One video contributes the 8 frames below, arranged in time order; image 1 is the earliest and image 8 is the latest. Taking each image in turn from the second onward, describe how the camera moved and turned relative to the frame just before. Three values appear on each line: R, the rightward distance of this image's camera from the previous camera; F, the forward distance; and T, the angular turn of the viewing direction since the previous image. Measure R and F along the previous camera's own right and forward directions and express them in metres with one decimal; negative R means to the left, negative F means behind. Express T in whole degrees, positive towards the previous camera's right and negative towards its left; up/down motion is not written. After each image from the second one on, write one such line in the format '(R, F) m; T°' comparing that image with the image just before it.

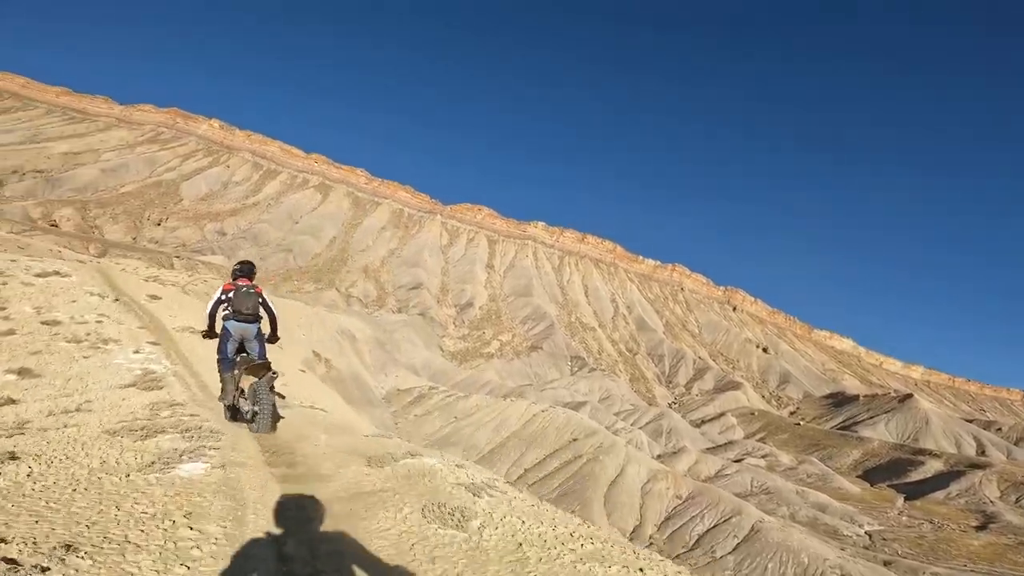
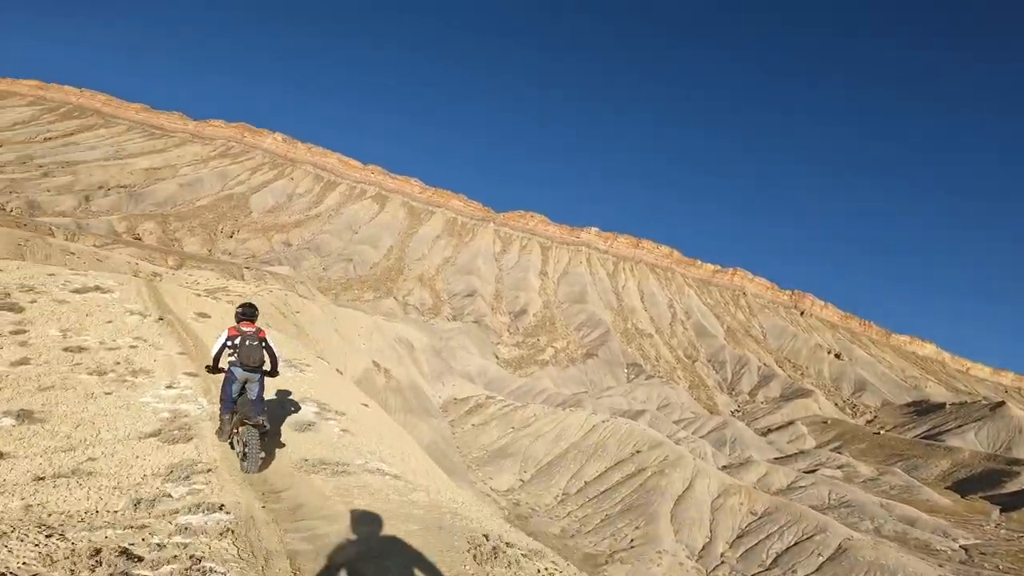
(-0.3, +0.7) m; -5°
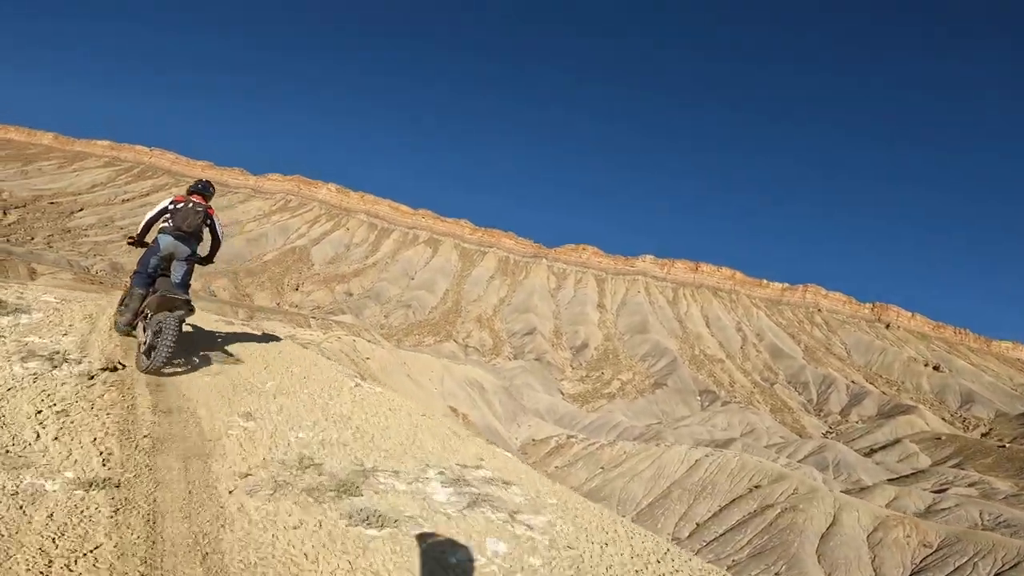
(-1.4, +2.6) m; -5°
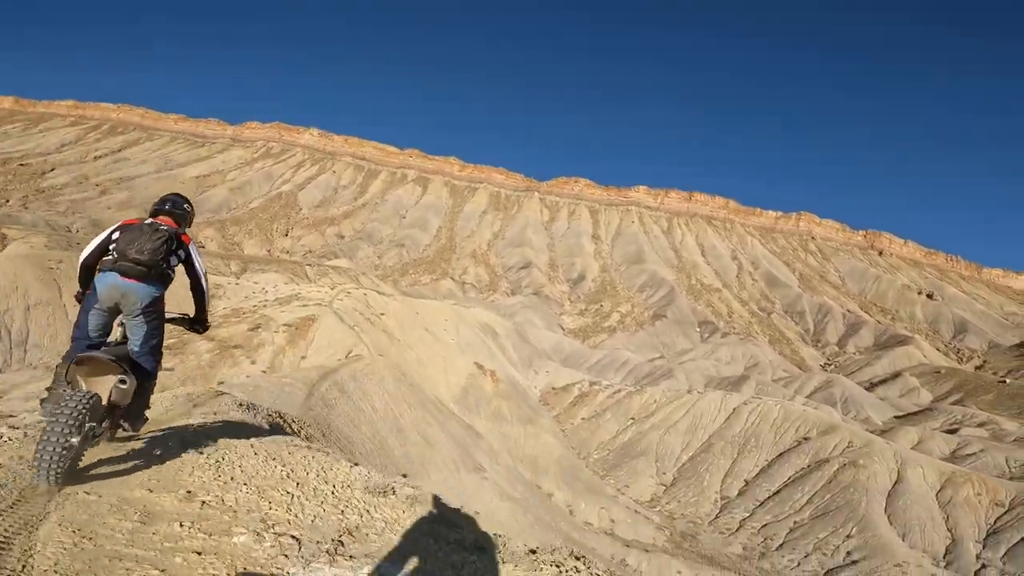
(-1.7, +2.5) m; +1°
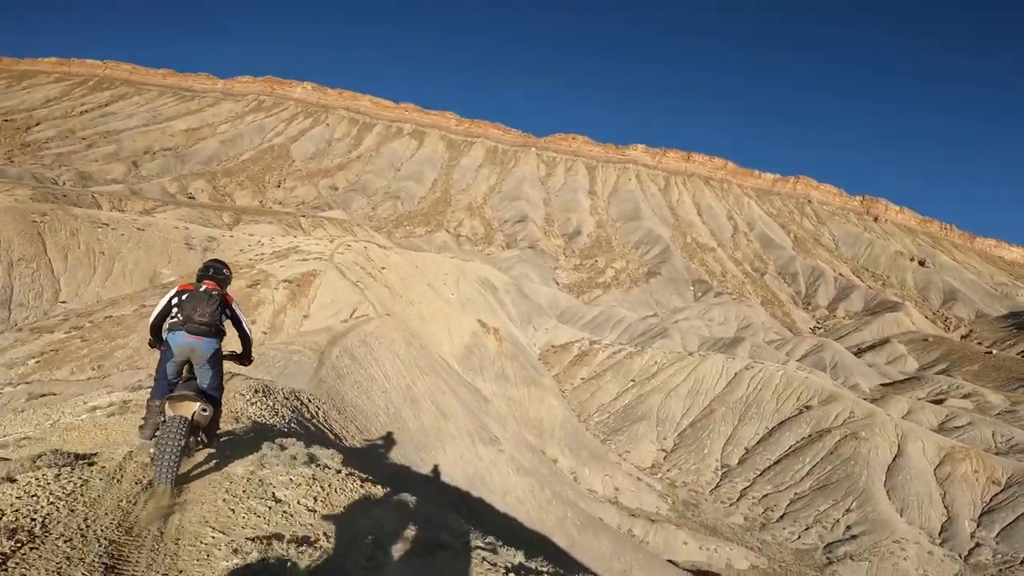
(-0.6, +0.2) m; +1°
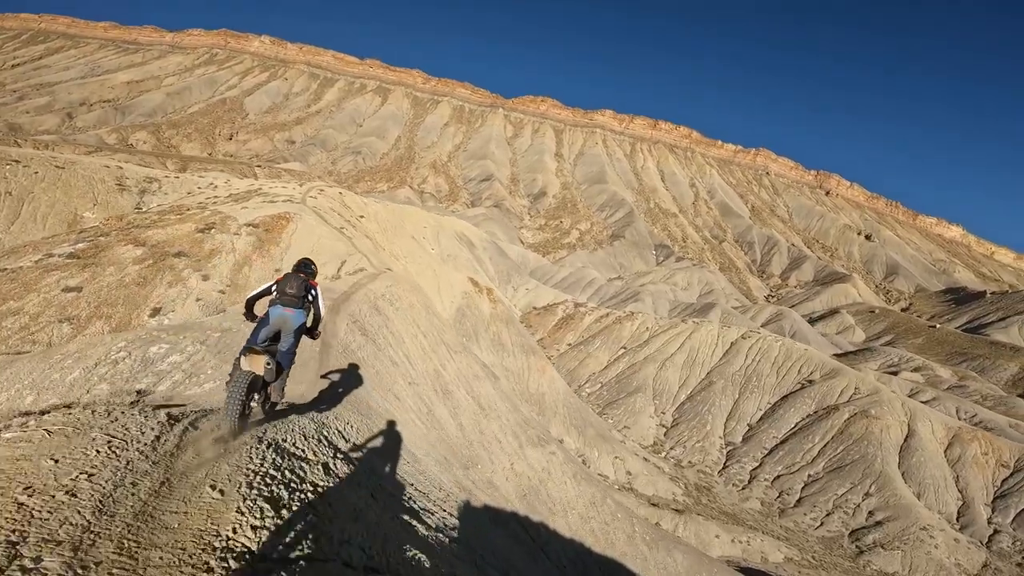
(-2.0, +1.7) m; +4°
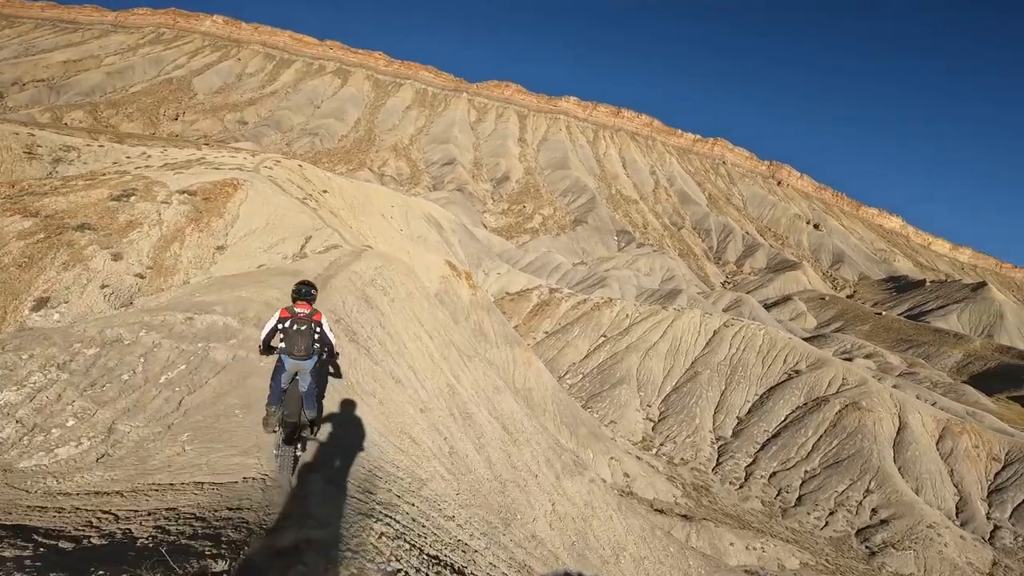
(-1.3, +1.4) m; +4°
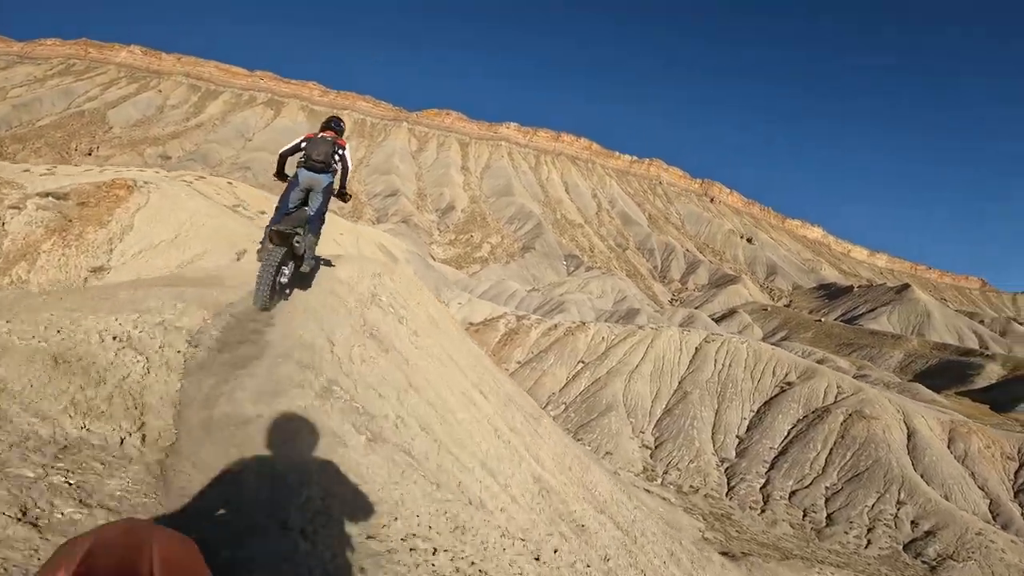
(-1.7, +2.1) m; +5°
